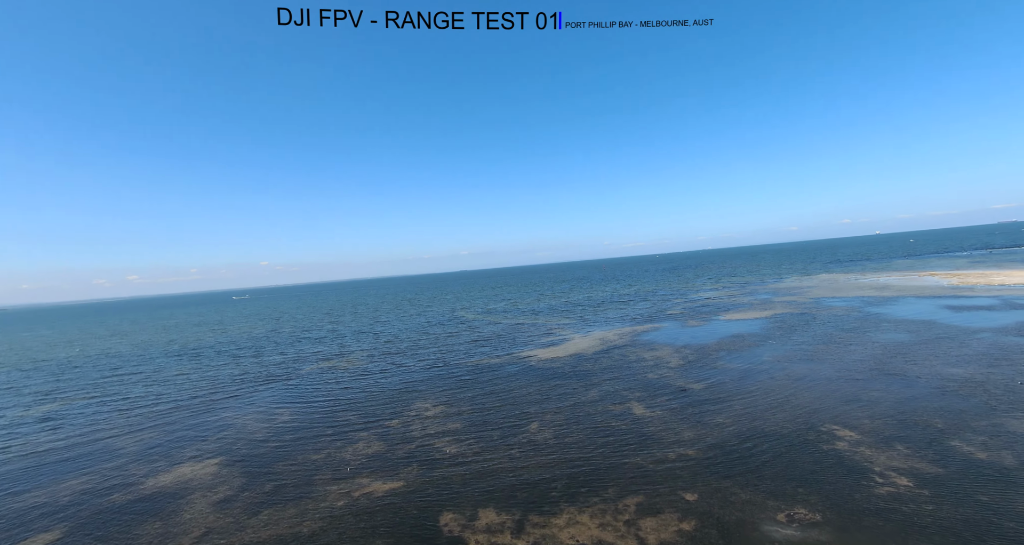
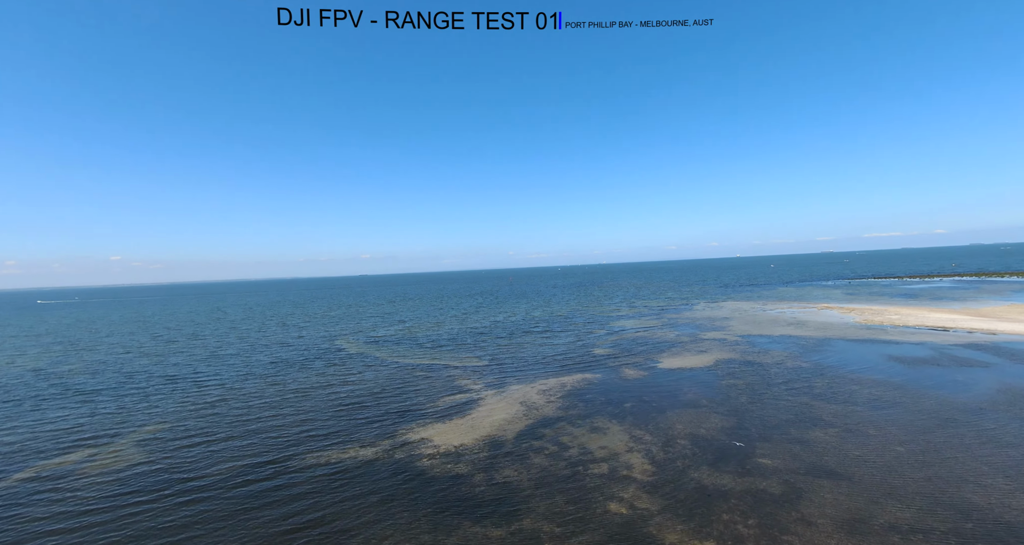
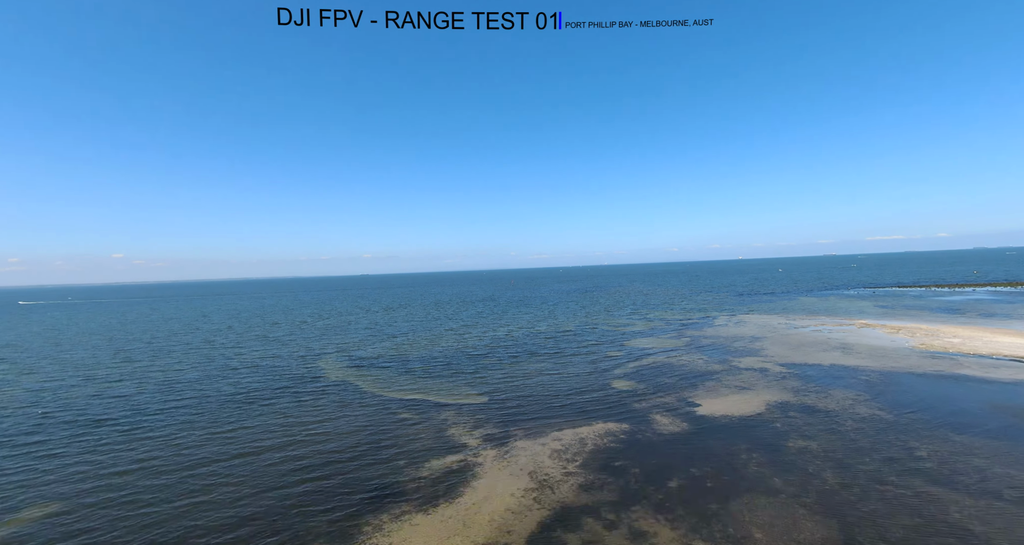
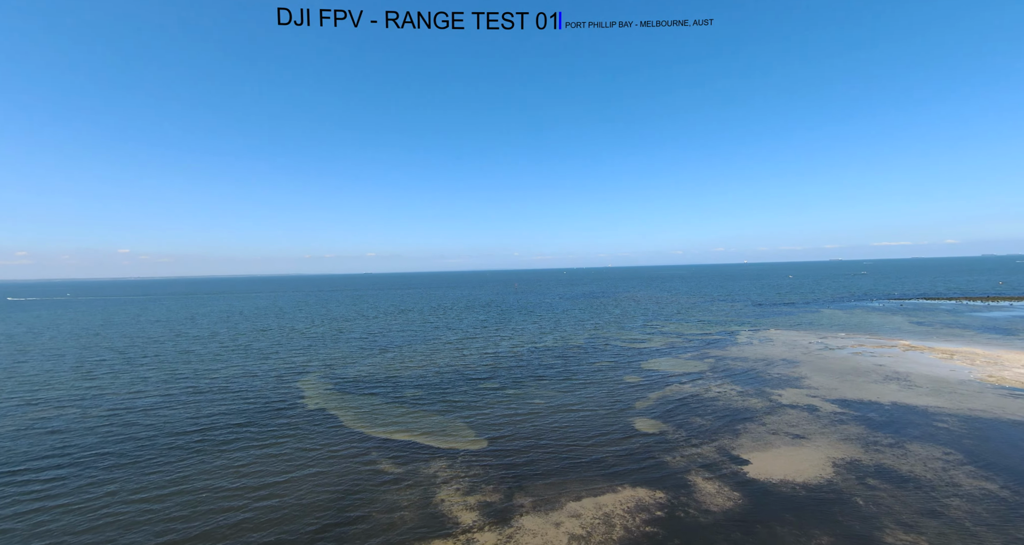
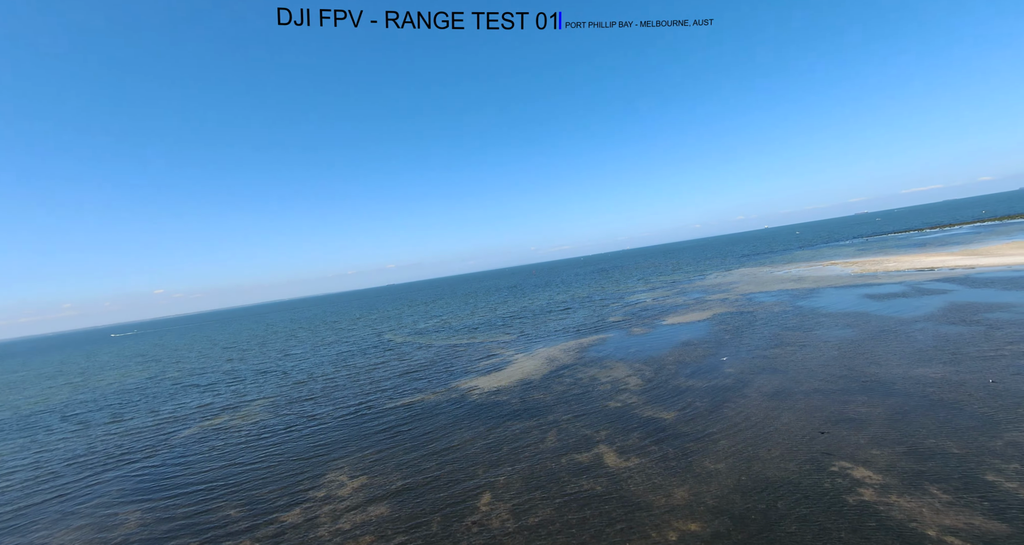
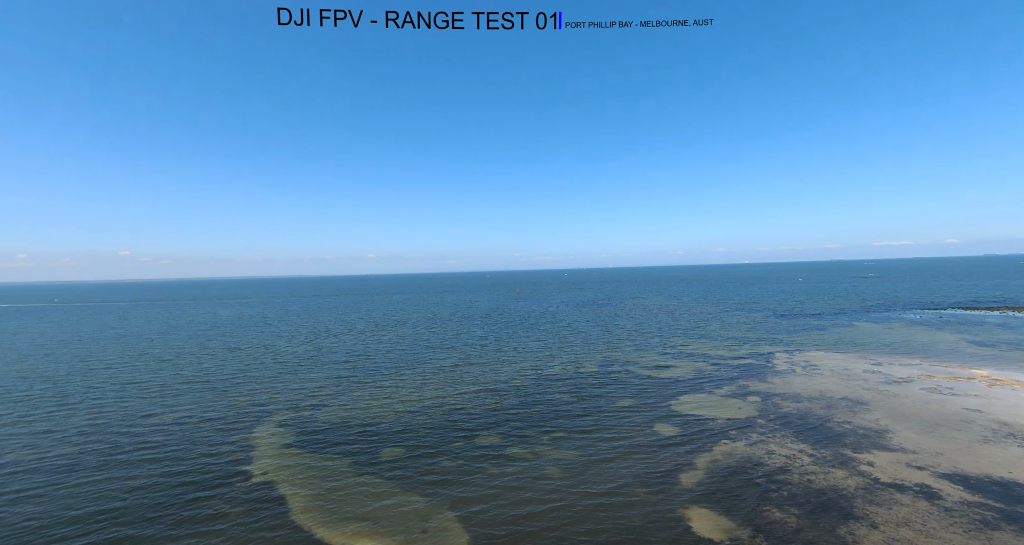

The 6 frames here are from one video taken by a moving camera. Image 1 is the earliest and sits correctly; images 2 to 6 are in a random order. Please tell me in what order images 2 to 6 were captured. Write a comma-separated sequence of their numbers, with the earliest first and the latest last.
5, 2, 3, 4, 6
